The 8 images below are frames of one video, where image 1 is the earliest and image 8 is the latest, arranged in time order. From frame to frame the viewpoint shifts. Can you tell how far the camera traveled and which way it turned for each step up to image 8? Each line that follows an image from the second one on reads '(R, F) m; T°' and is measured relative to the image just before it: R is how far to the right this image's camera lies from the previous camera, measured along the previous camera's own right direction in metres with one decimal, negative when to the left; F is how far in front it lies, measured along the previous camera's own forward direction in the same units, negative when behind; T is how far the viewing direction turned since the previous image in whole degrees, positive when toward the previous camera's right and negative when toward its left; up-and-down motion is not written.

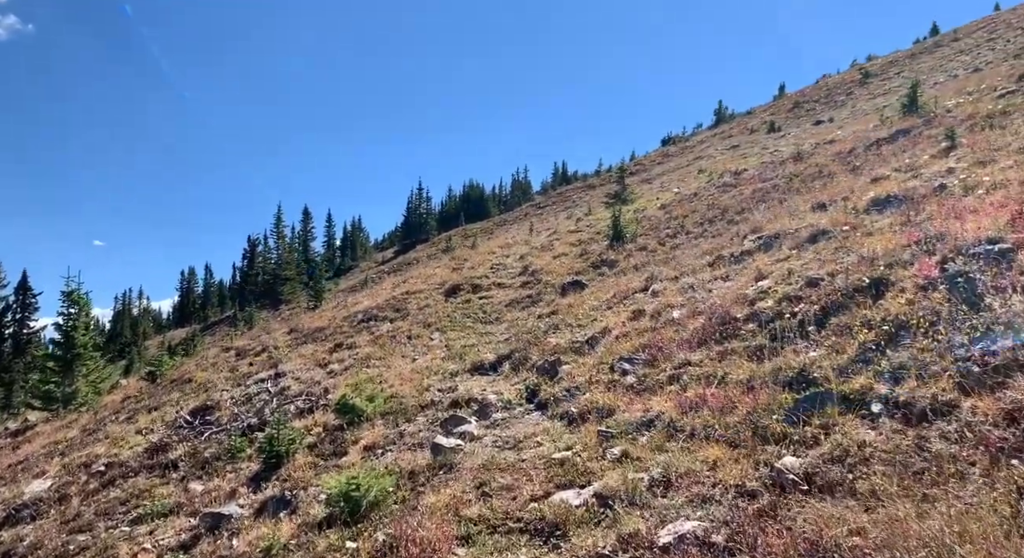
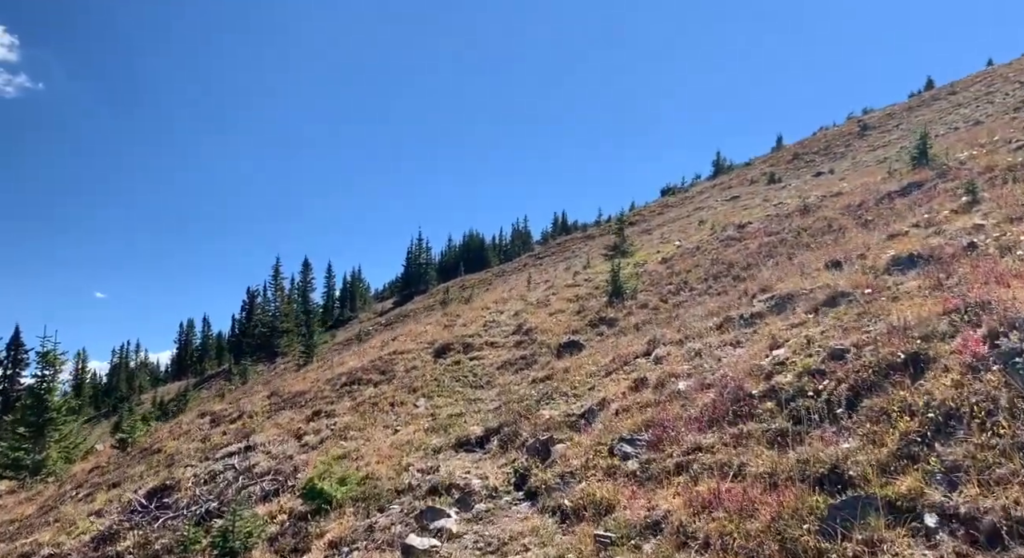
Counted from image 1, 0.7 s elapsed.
(+0.3, +1.8) m; 0°
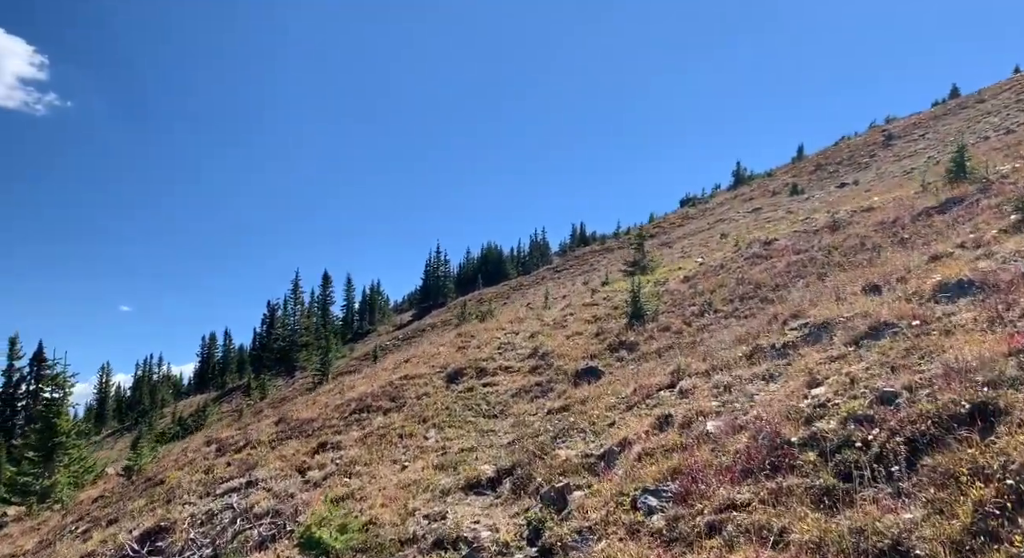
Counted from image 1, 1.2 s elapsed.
(+0.1, +1.3) m; -1°
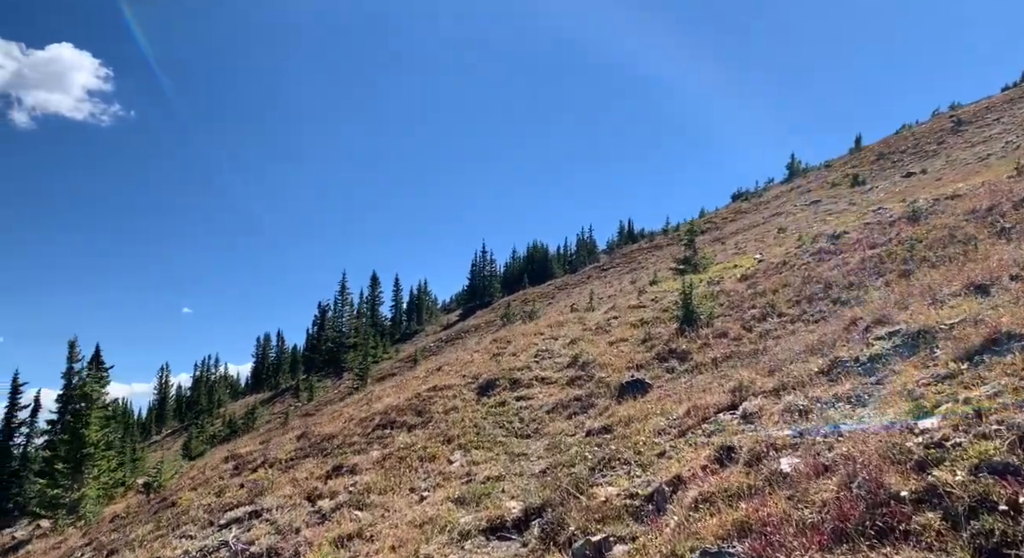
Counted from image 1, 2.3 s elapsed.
(+0.4, +2.9) m; -3°
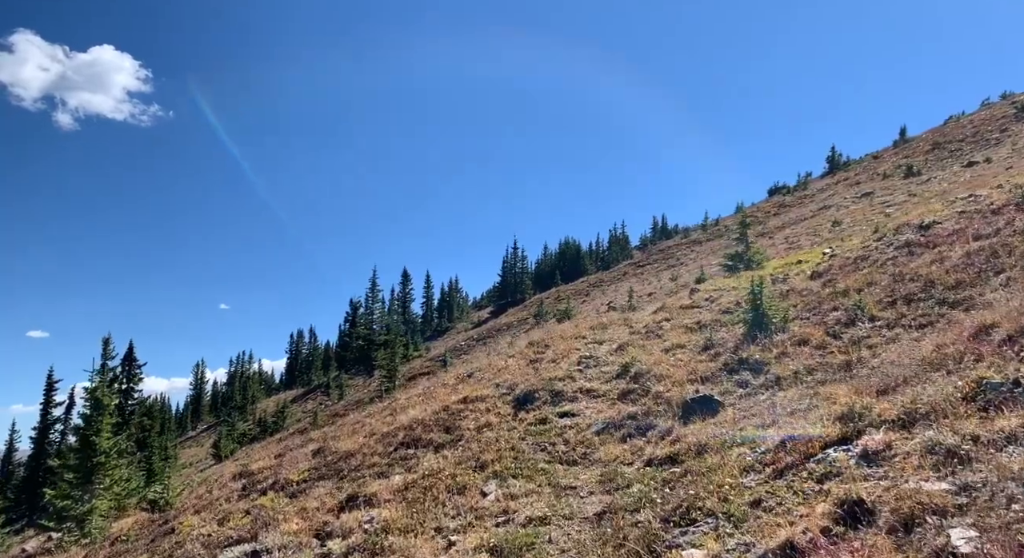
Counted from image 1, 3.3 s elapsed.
(-0.3, +3.5) m; -2°
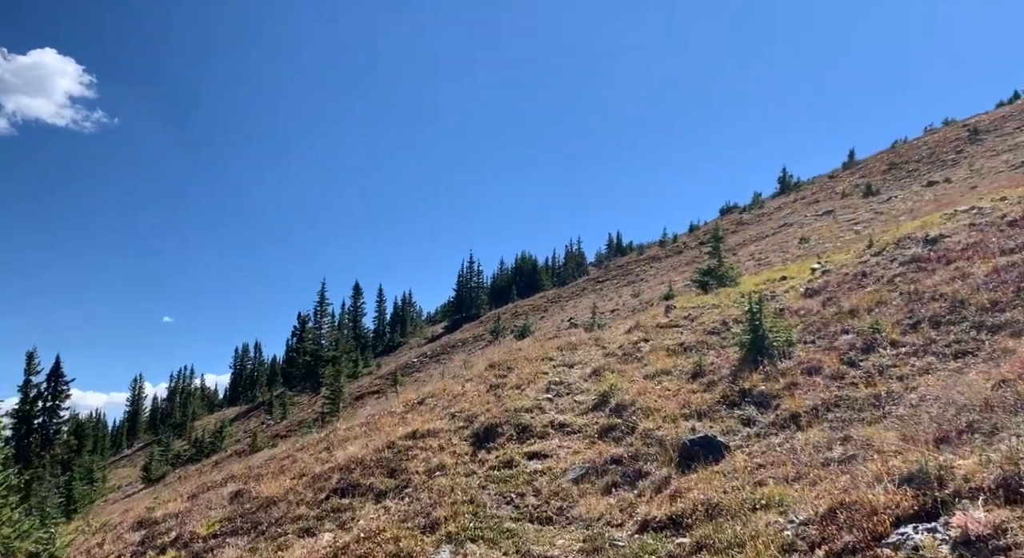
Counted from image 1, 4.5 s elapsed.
(-0.2, +3.6) m; +3°
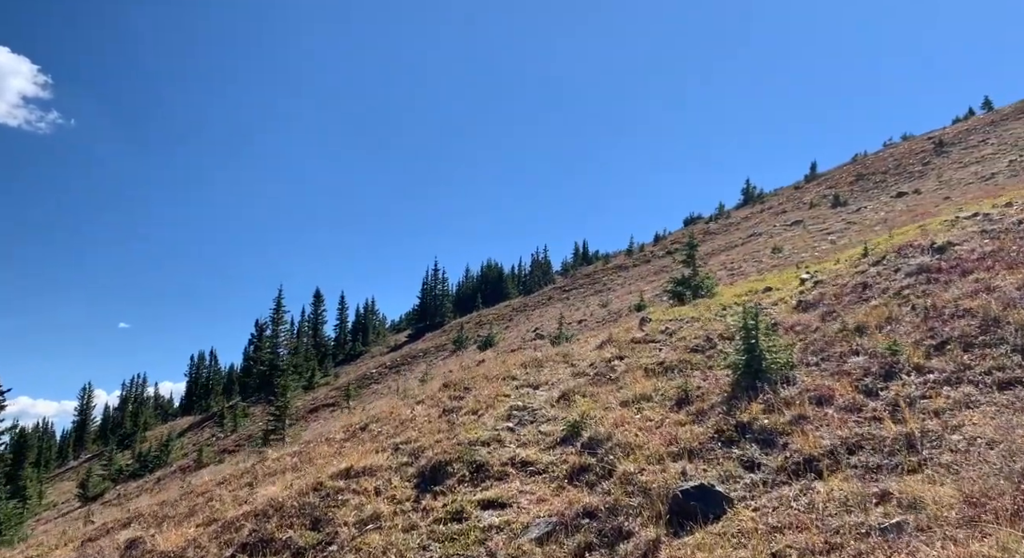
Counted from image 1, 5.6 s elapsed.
(+0.2, +3.2) m; +2°
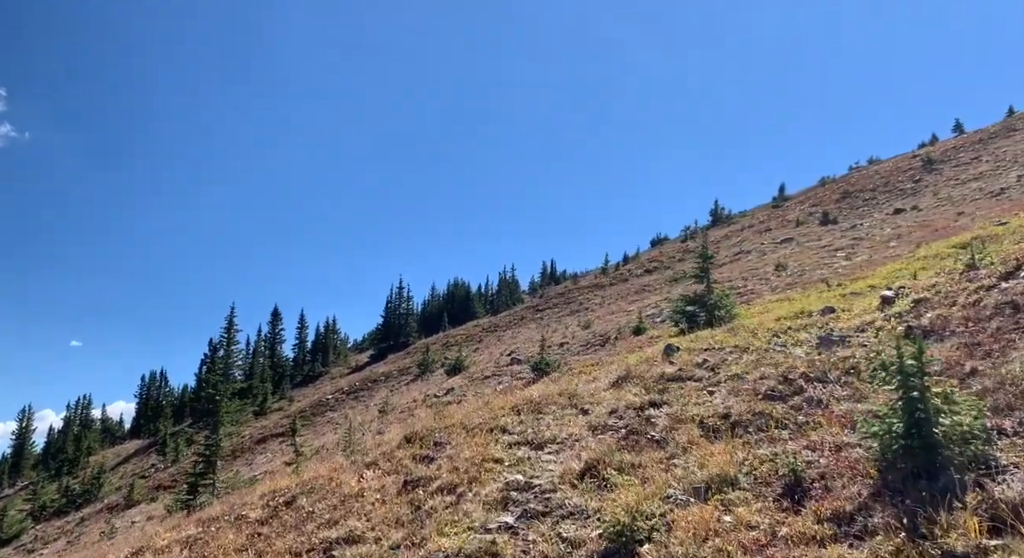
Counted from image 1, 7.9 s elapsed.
(-0.6, +7.1) m; +2°
